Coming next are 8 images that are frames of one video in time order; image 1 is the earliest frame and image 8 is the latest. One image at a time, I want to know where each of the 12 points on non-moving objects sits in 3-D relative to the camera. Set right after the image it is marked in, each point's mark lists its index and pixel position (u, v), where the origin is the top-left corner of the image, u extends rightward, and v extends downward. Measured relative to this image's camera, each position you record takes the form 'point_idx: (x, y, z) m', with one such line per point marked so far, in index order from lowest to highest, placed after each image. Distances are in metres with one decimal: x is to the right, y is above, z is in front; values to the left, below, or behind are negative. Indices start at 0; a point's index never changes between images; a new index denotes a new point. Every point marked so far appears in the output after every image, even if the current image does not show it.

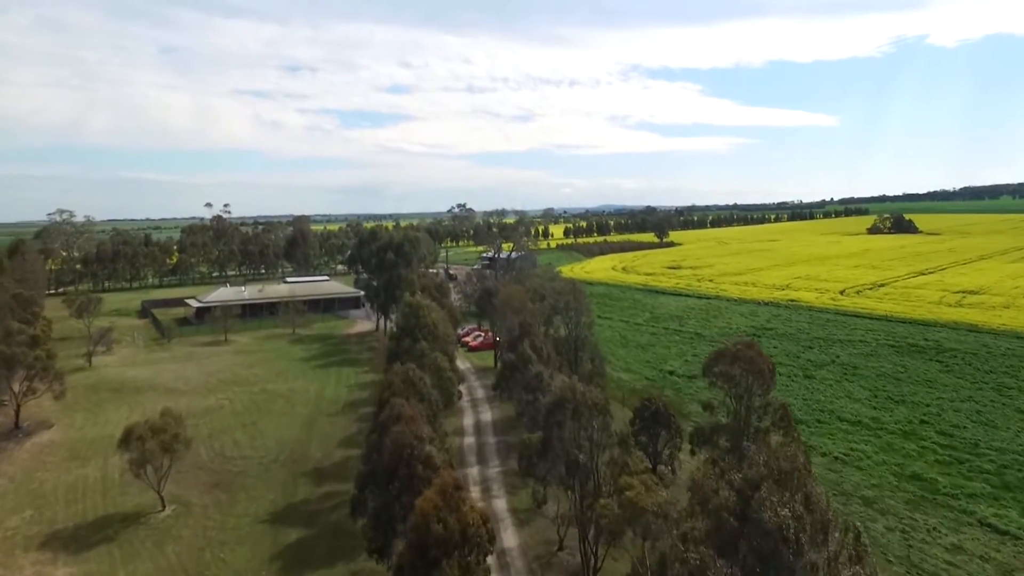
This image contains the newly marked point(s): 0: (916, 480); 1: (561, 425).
0: (+10.3, -4.9, +18.7) m
1: (+0.8, -2.4, +12.6) m
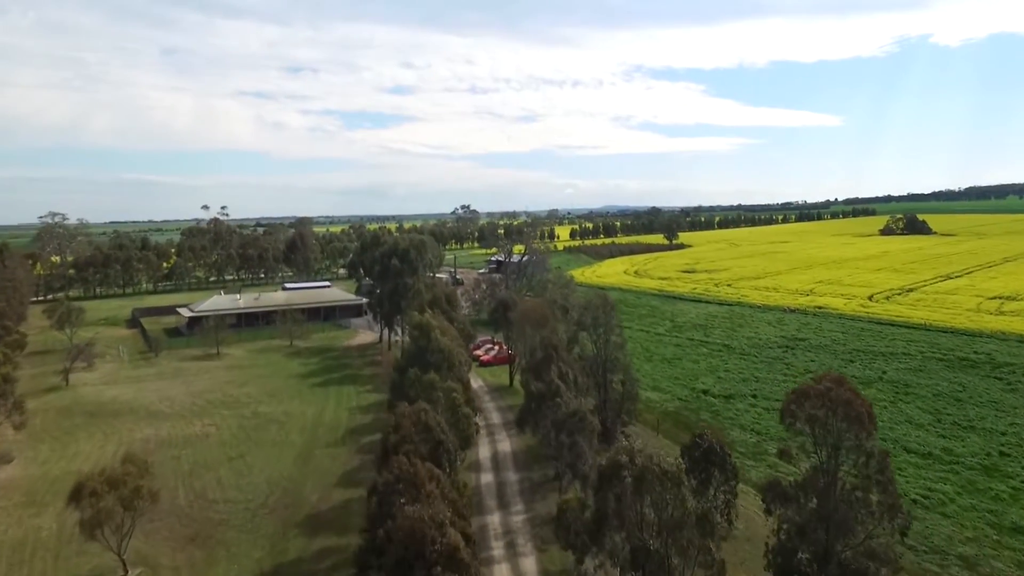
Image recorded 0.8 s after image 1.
0: (+10.9, -5.3, +15.8) m
1: (+1.4, -2.8, +9.7) m
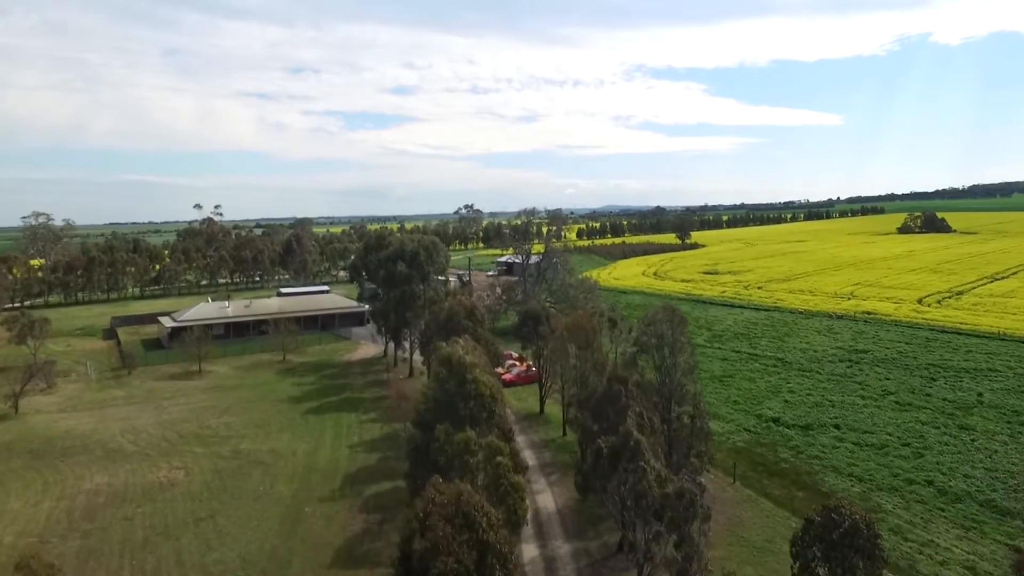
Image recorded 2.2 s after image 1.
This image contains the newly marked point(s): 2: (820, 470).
0: (+12.0, -5.5, +11.2) m
1: (+2.4, -3.0, +5.1) m
2: (+8.1, -4.8, +19.3) m
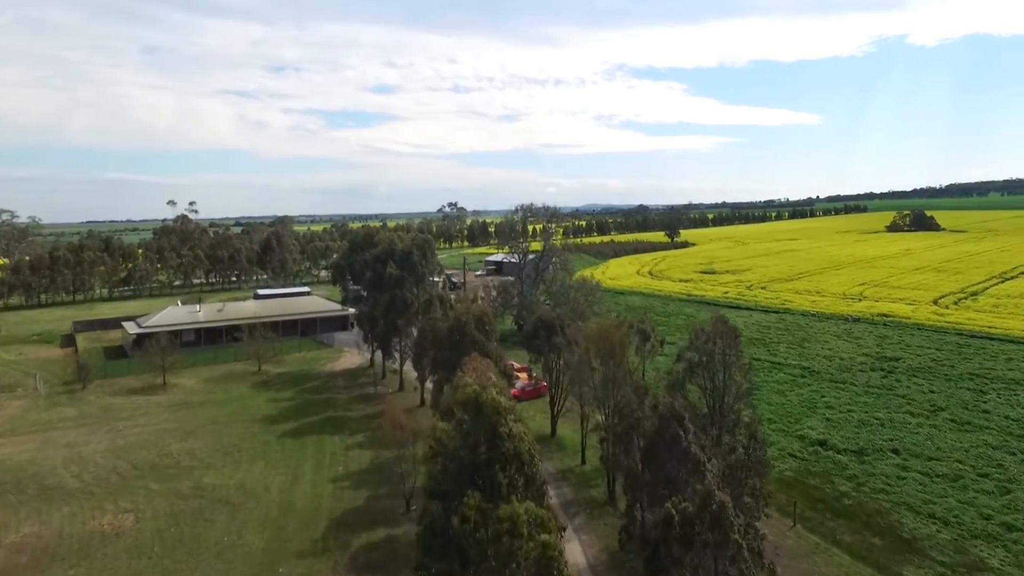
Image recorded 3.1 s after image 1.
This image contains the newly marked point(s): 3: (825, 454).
0: (+12.5, -5.7, +8.4) m
1: (+3.1, -3.2, +2.1) m
2: (+8.5, -4.9, +16.4) m
3: (+8.5, -4.5, +19.8) m
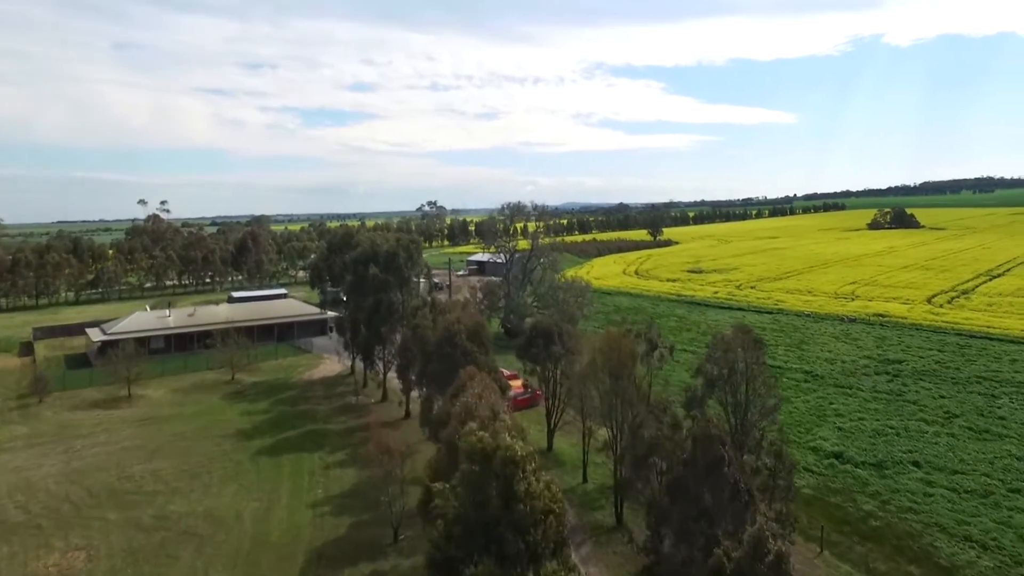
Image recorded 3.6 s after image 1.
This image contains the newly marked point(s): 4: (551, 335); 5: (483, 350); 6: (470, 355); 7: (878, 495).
0: (+12.7, -5.7, +7.2) m
1: (+3.5, -3.3, +0.6) m
2: (+8.5, -5.0, +15.1) m
3: (+8.4, -4.6, +18.5) m
4: (+1.0, -1.2, +19.1) m
5: (-0.6, -1.4, +16.4) m
6: (-0.9, -1.5, +16.1) m
7: (+8.5, -4.8, +17.0) m
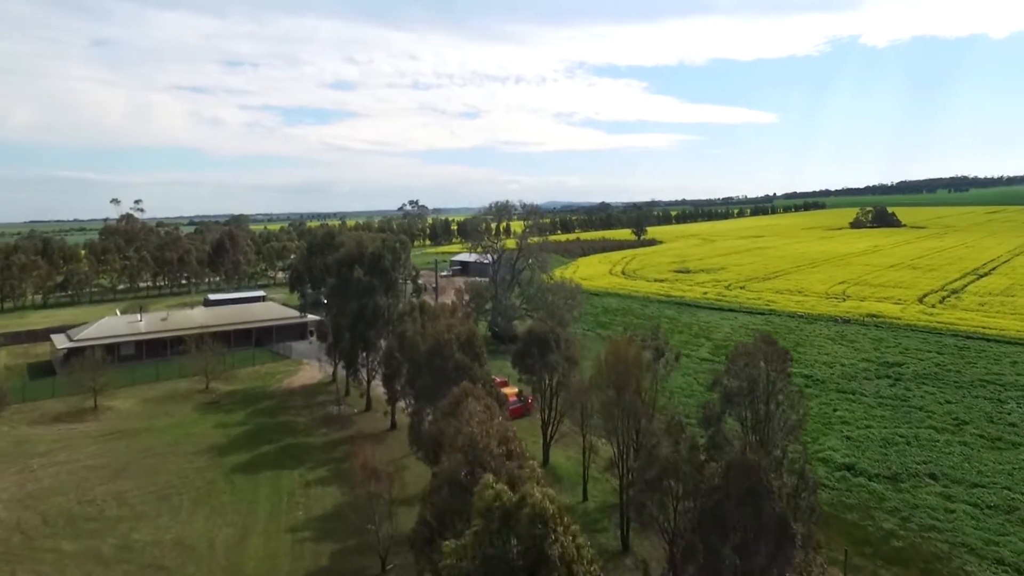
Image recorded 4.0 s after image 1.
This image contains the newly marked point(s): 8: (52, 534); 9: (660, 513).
0: (+12.9, -5.8, +6.3) m
1: (+3.8, -3.4, -0.5) m
2: (+8.4, -5.1, +14.1) m
3: (+8.2, -4.6, +17.5) m
4: (+0.9, -1.3, +17.9) m
5: (-0.7, -1.5, +15.2) m
6: (-1.0, -1.6, +14.9) m
7: (+8.4, -4.9, +16.0) m
8: (-9.3, -5.0, +14.9) m
9: (+2.4, -3.6, +11.6) m
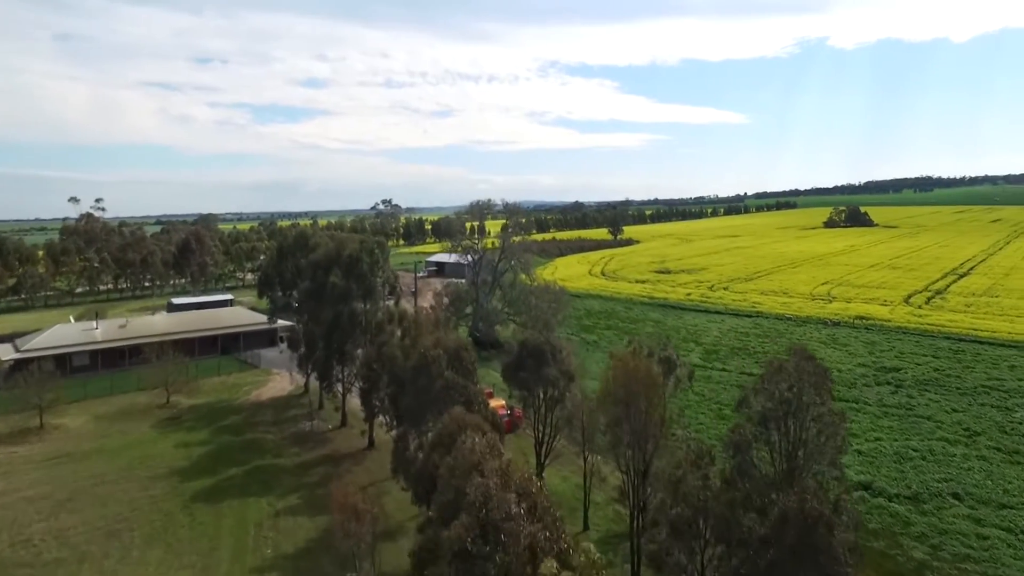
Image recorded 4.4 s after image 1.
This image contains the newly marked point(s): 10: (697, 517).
0: (+13.1, -5.9, +5.2) m
1: (+4.3, -3.6, -1.9) m
2: (+8.4, -5.2, +12.8) m
3: (+8.1, -4.8, +16.2) m
4: (+0.7, -1.5, +16.3) m
5: (-0.8, -1.7, +13.5) m
6: (-1.1, -1.8, +13.2) m
7: (+8.3, -5.0, +14.7) m
8: (-9.4, -5.2, +12.9) m
9: (+2.4, -3.7, +10.1) m
10: (+2.4, -3.1, +9.8) m
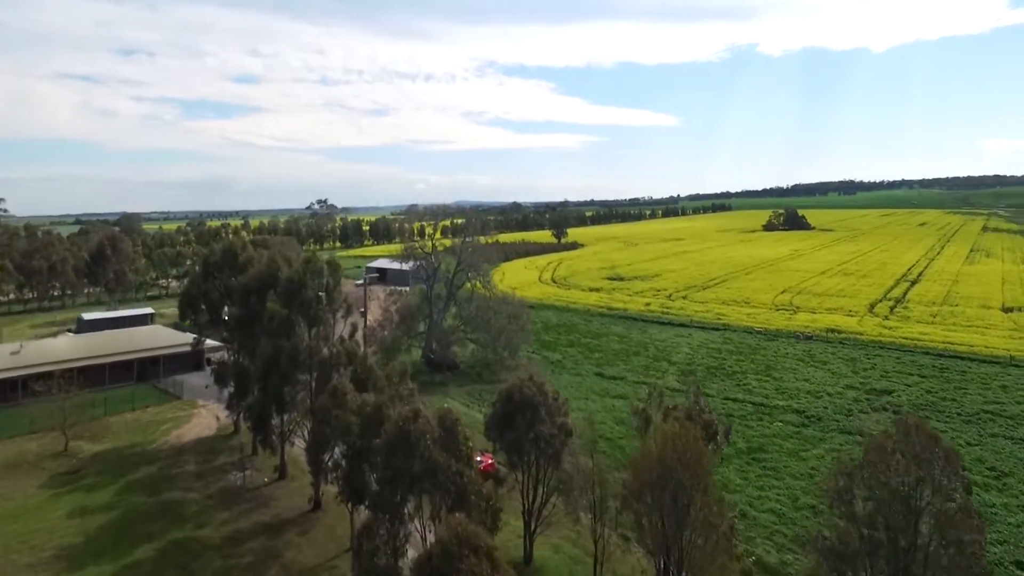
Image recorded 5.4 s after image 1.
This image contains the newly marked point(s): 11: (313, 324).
0: (+13.8, -6.5, +3.1) m
1: (+5.6, -4.2, -4.7) m
2: (+8.4, -5.9, +10.3) m
3: (+7.8, -5.4, +13.7) m
4: (+0.4, -2.1, +13.2) m
5: (-0.8, -2.4, +10.3) m
6: (-1.0, -2.4, +10.0) m
7: (+8.1, -5.6, +12.2) m
8: (-9.3, -5.9, +9.0) m
9: (+2.7, -4.4, +7.1) m
10: (+2.8, -3.7, +6.8) m
11: (-5.0, -0.7, +17.6) m
